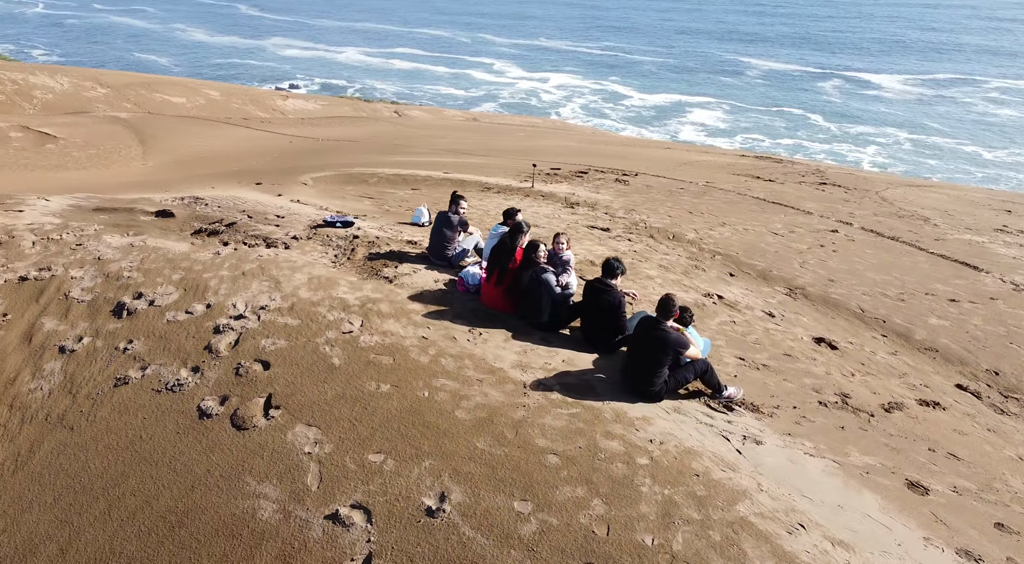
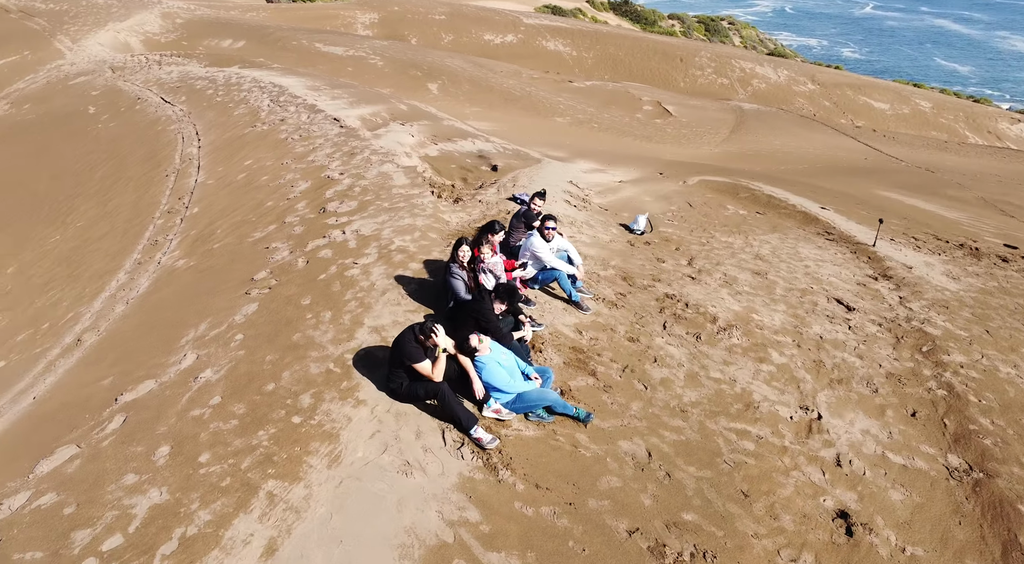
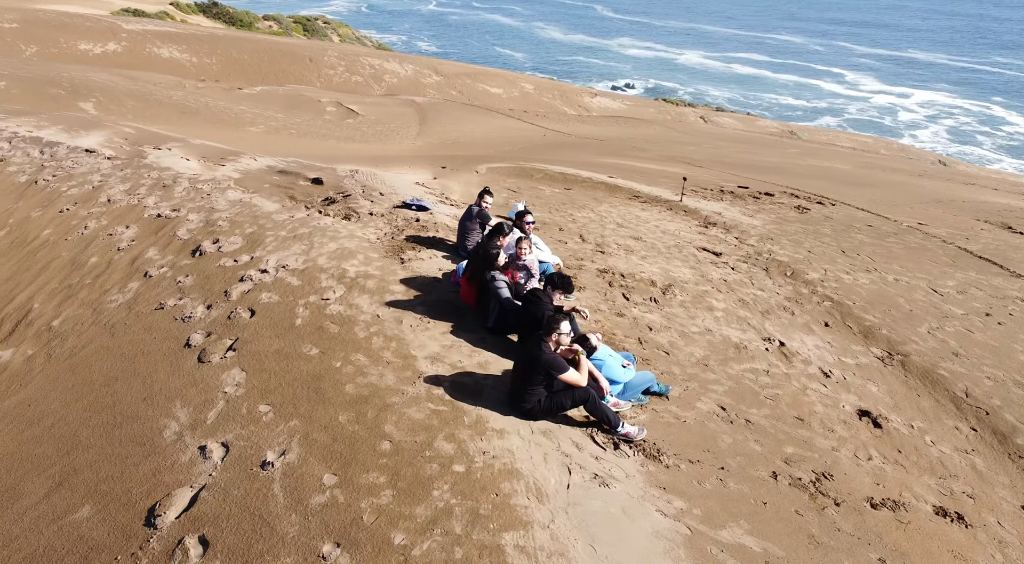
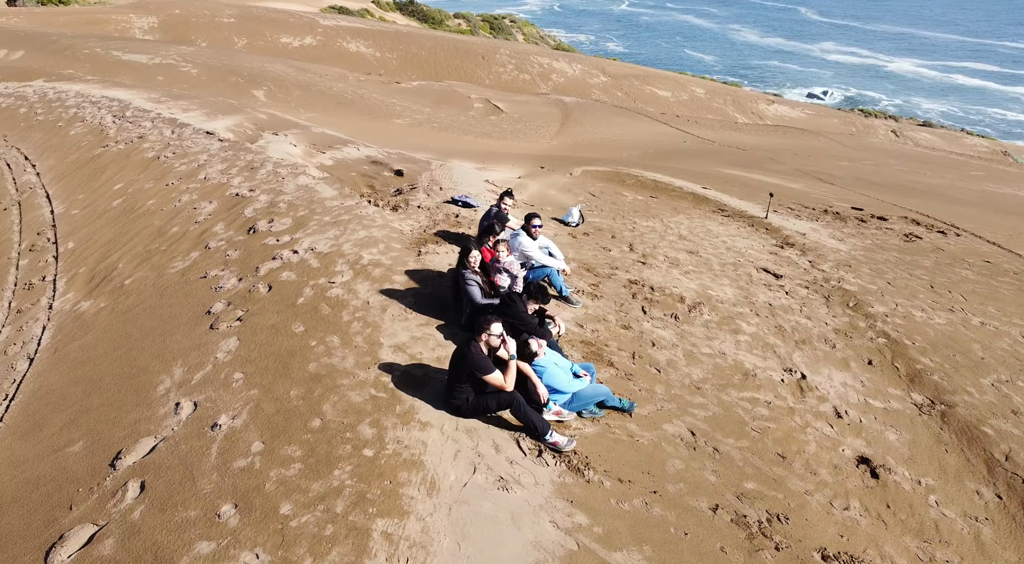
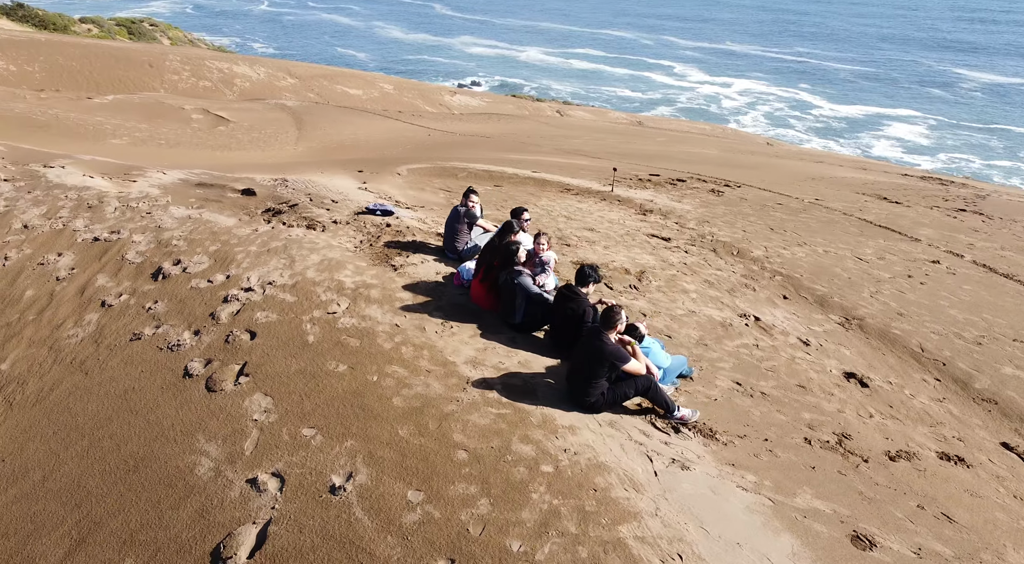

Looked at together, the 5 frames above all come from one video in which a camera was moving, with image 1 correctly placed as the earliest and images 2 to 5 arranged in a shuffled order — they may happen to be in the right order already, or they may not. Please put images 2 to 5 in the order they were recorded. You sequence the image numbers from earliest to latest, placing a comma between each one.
5, 3, 4, 2
